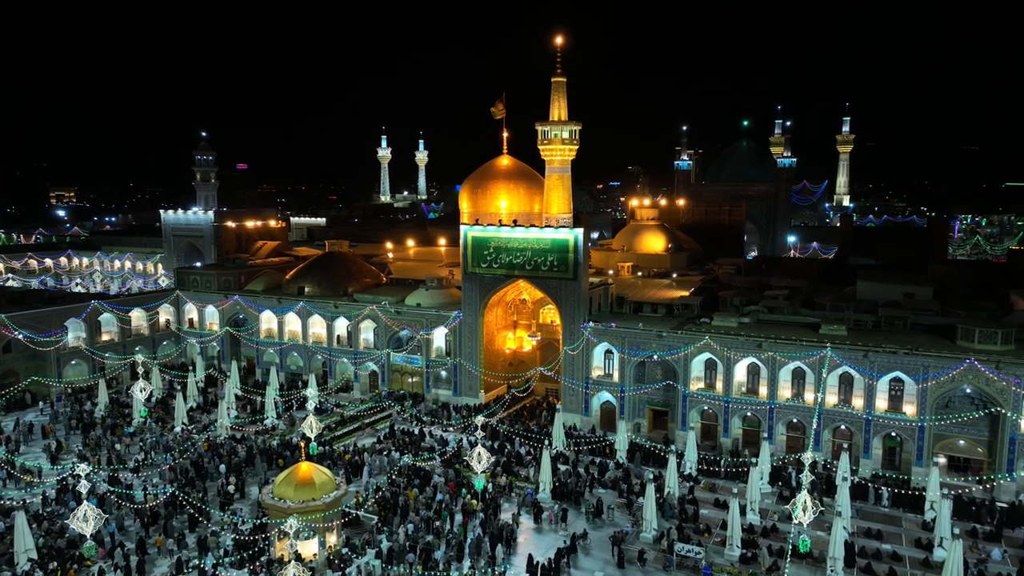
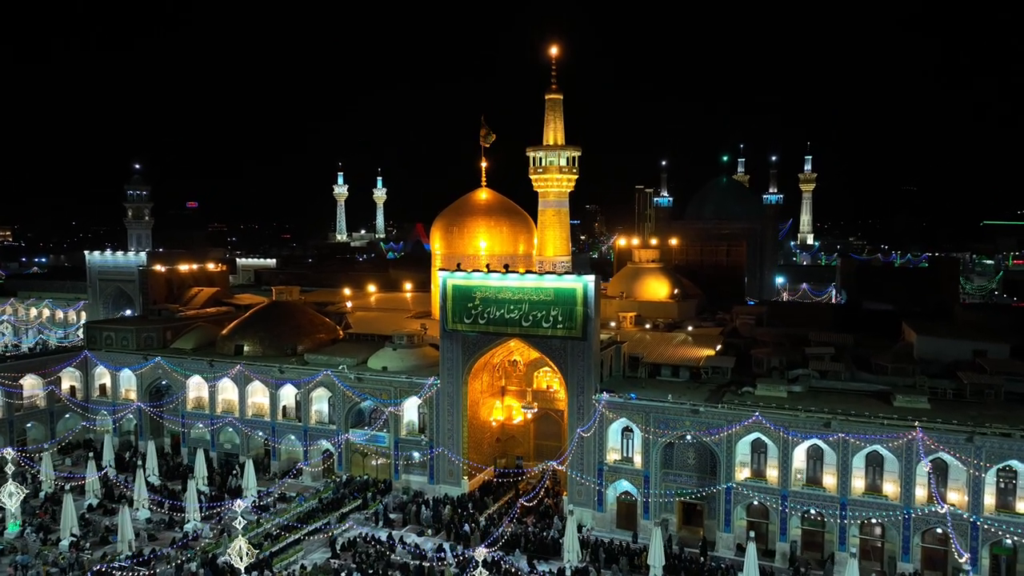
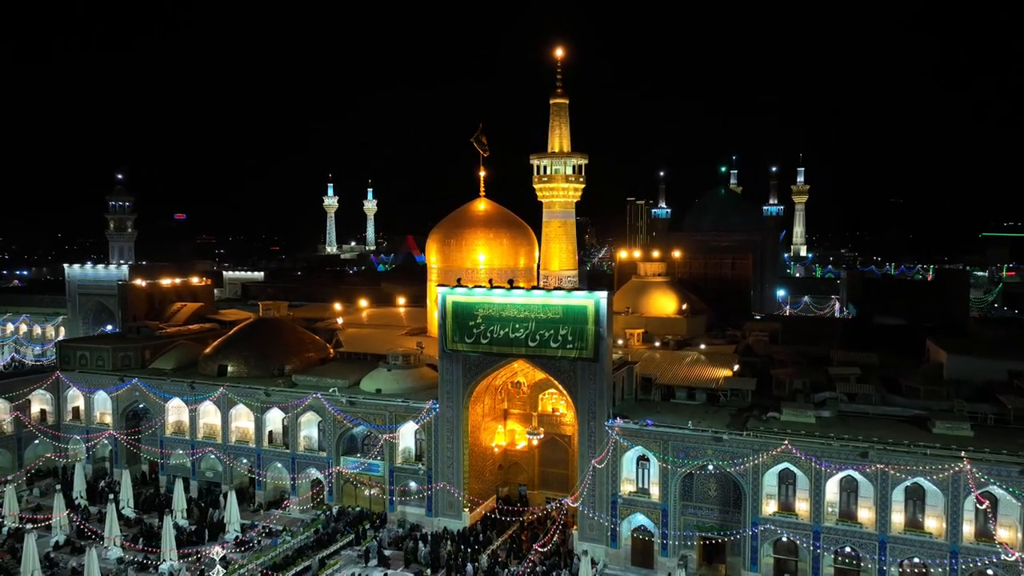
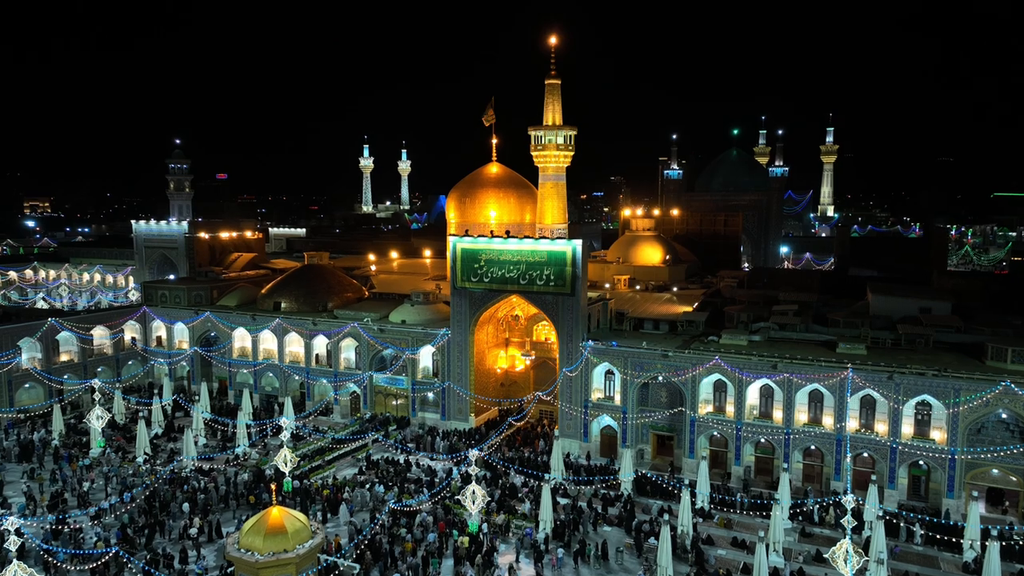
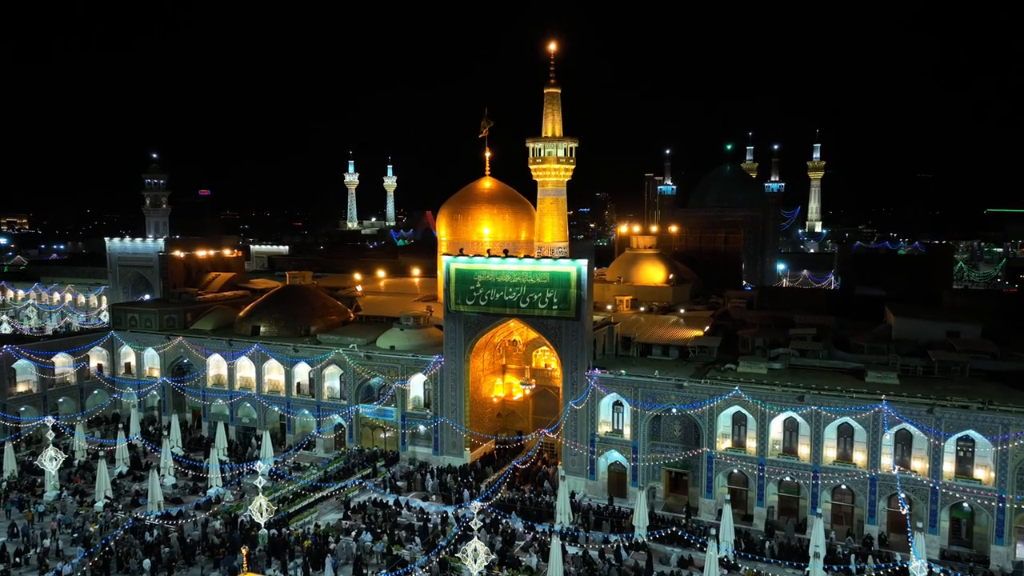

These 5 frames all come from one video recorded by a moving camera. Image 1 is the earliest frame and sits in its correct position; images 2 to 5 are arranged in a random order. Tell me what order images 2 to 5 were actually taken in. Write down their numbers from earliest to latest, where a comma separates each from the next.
4, 5, 2, 3
